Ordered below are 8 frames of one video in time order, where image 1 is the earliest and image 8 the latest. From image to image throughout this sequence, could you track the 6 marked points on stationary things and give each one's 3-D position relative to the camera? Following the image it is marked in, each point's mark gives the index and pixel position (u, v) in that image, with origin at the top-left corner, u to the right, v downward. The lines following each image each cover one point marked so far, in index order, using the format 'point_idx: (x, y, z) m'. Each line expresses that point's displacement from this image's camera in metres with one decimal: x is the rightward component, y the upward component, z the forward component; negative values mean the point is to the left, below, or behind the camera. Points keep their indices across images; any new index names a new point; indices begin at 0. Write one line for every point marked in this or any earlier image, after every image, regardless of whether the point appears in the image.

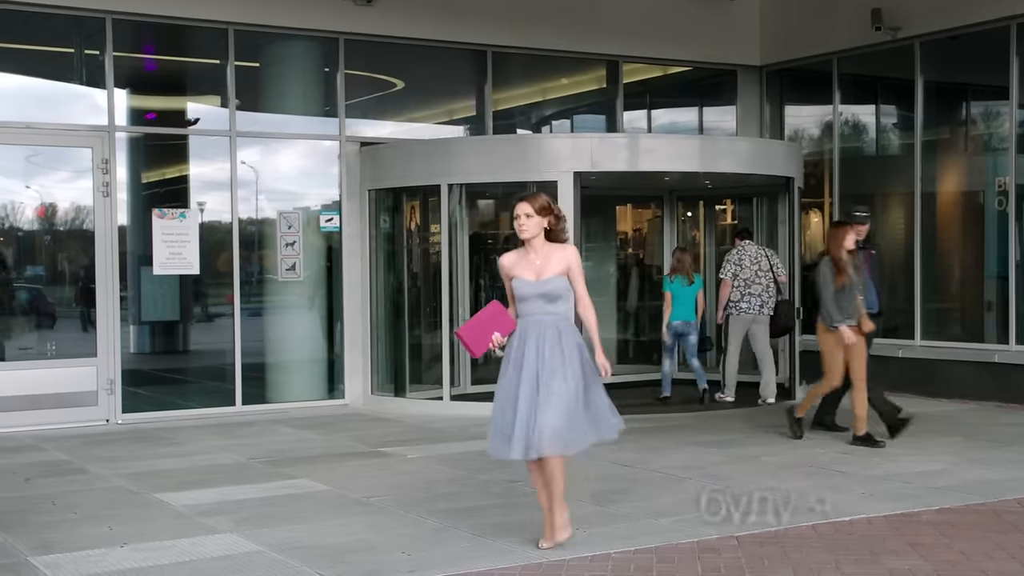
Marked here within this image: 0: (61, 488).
0: (-3.7, -1.6, +10.6) m
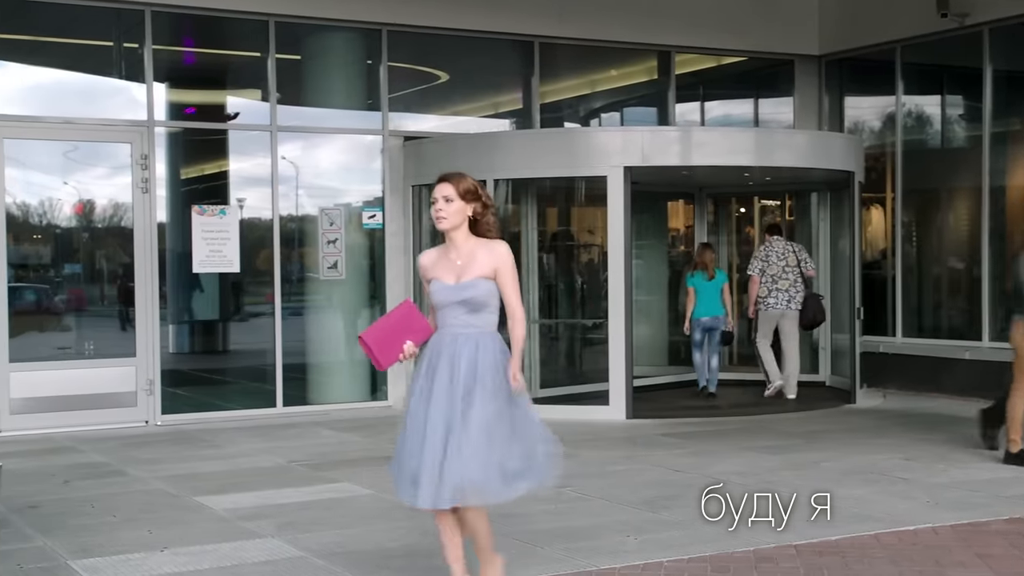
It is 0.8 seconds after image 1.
0: (-3.3, -1.6, +10.4) m
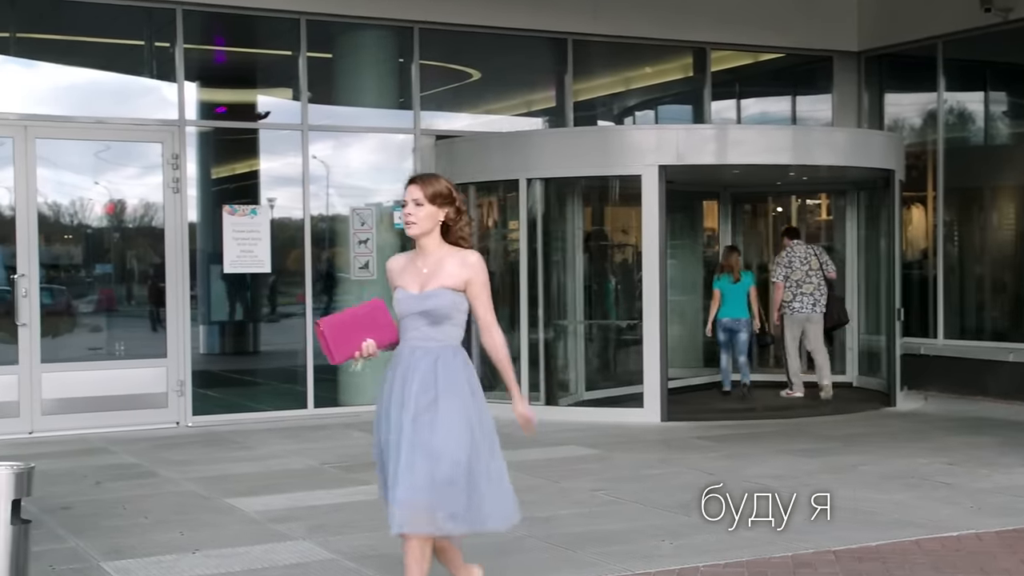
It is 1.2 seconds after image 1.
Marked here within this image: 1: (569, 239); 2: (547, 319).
0: (-3.0, -1.6, +10.3) m
1: (+0.6, +0.5, +12.6) m
2: (+0.3, -0.3, +12.8) m
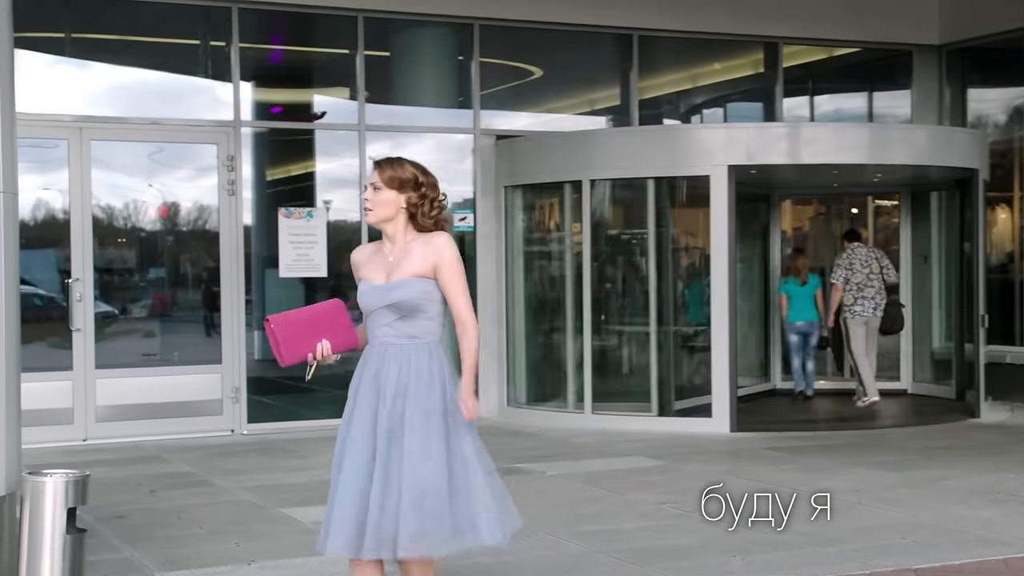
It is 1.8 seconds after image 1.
0: (-2.5, -1.7, +10.0) m
1: (+1.2, +0.4, +12.2) m
2: (+0.9, -0.4, +12.3) m
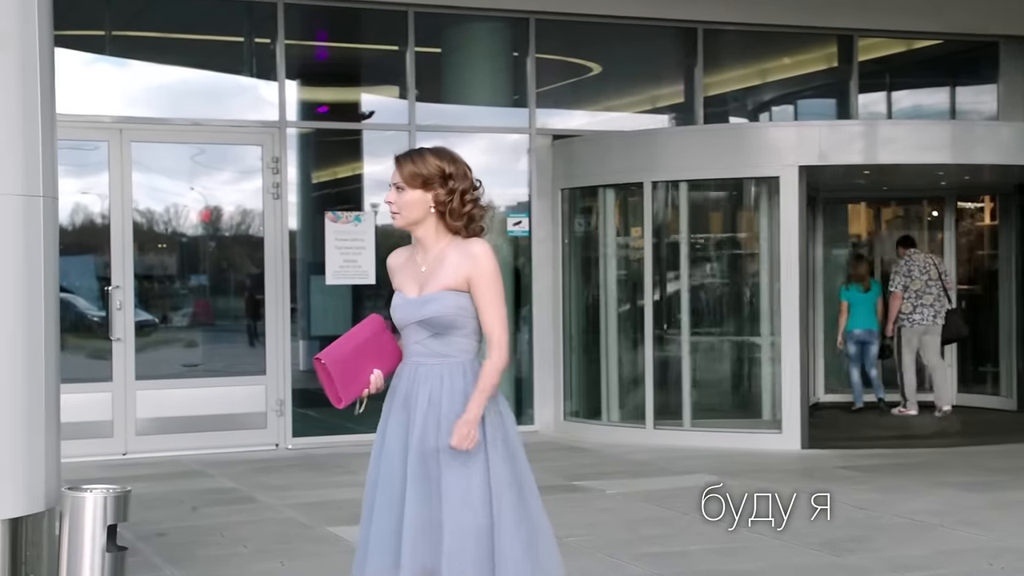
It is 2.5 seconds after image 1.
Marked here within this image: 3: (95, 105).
0: (-2.1, -1.7, +9.5) m
1: (+1.7, +0.4, +11.5) m
2: (+1.4, -0.4, +11.7) m
3: (-3.6, +1.6, +11.0) m
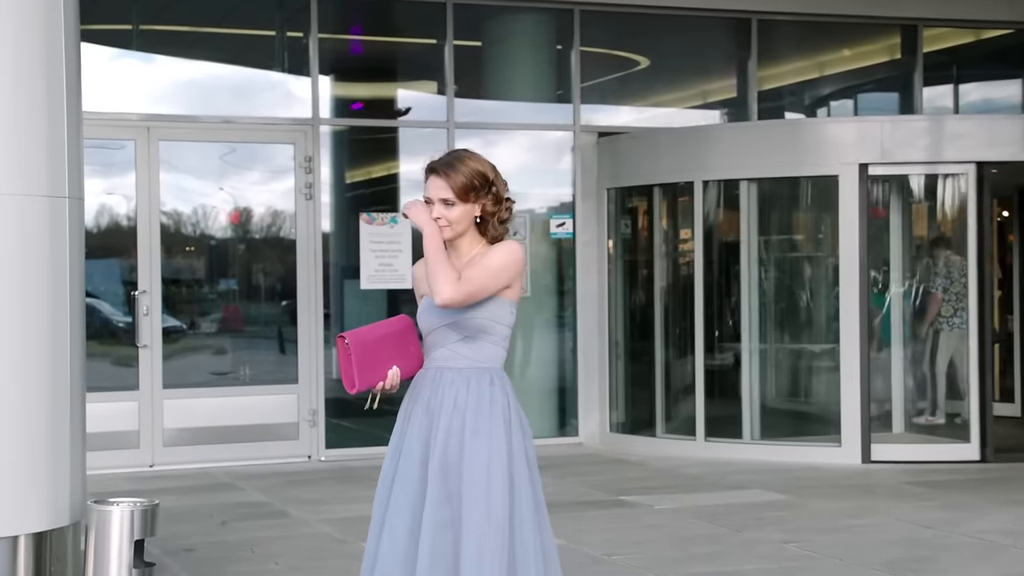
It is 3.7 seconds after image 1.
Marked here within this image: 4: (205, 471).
0: (-1.8, -1.8, +9.0) m
1: (+2.1, +0.3, +10.9) m
2: (+1.8, -0.5, +11.1) m
3: (-3.2, +1.5, +10.6) m
4: (-2.5, -1.5, +10.6) m
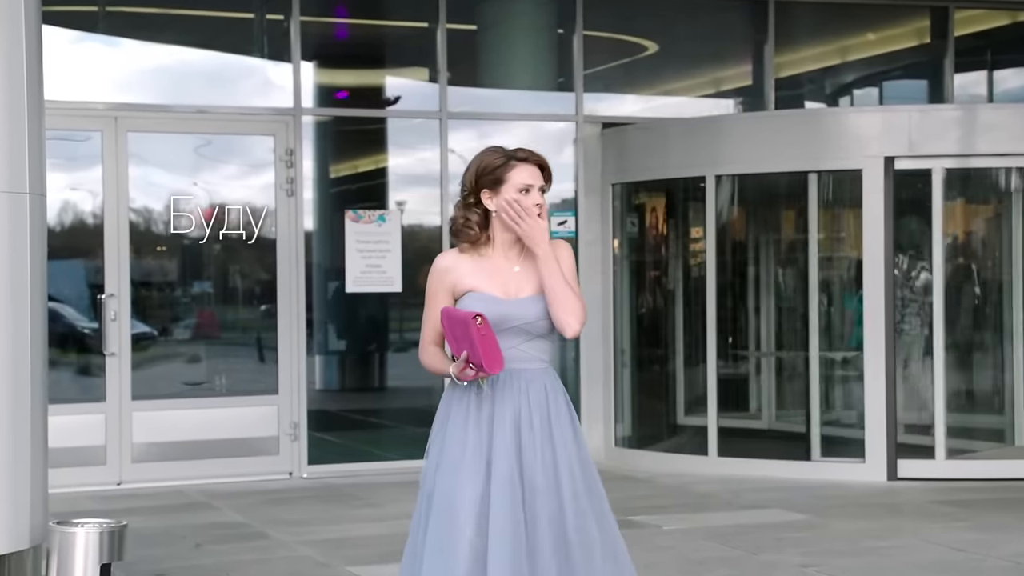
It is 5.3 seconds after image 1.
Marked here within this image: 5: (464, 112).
0: (-1.8, -1.8, +8.2) m
1: (+2.0, +0.3, +10.1) m
2: (+1.8, -0.5, +10.3) m
3: (-3.3, +1.5, +9.8) m
4: (-2.6, -1.5, +9.7) m
5: (-0.4, +1.5, +10.8) m
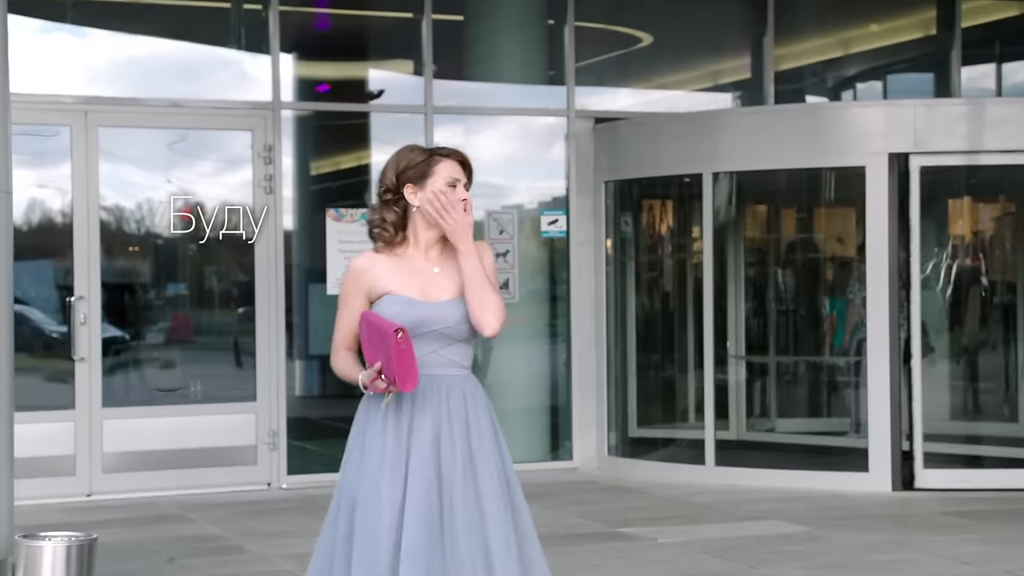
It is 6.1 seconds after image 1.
0: (-1.9, -1.8, +7.8) m
1: (+2.0, +0.3, +9.7) m
2: (+1.7, -0.5, +9.9) m
3: (-3.3, +1.5, +9.3) m
4: (-2.6, -1.5, +9.3) m
5: (-0.5, +1.5, +10.4) m
